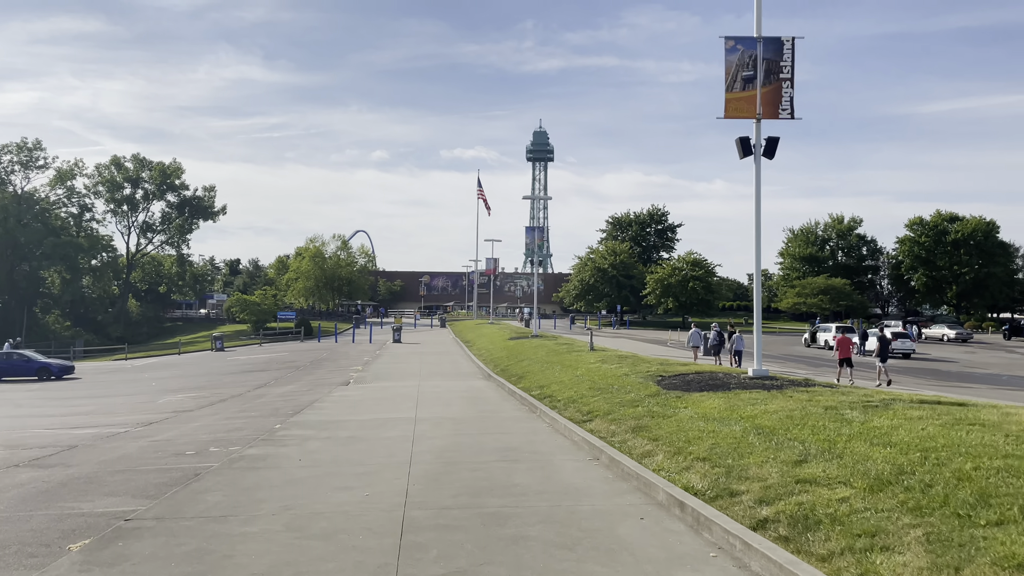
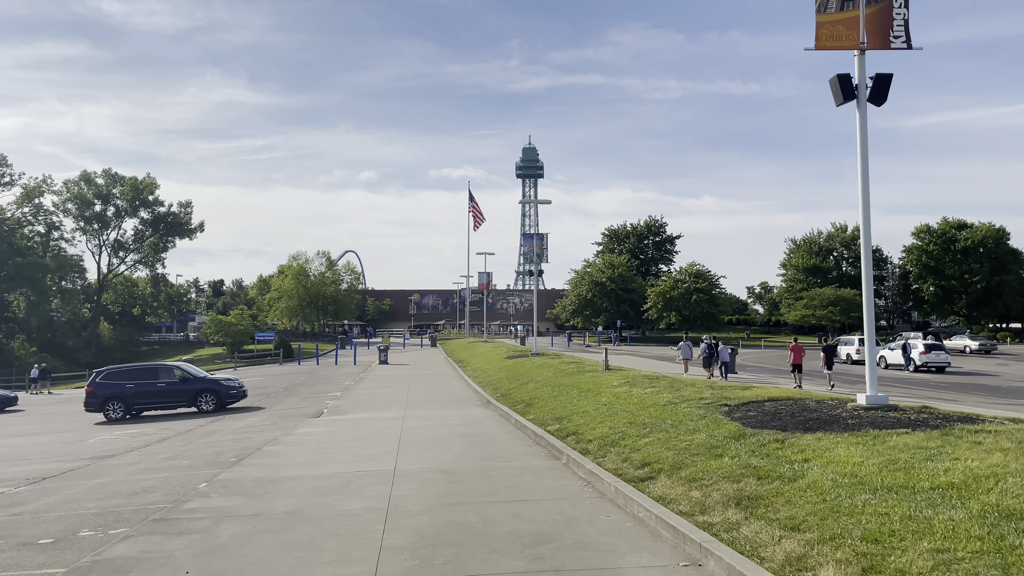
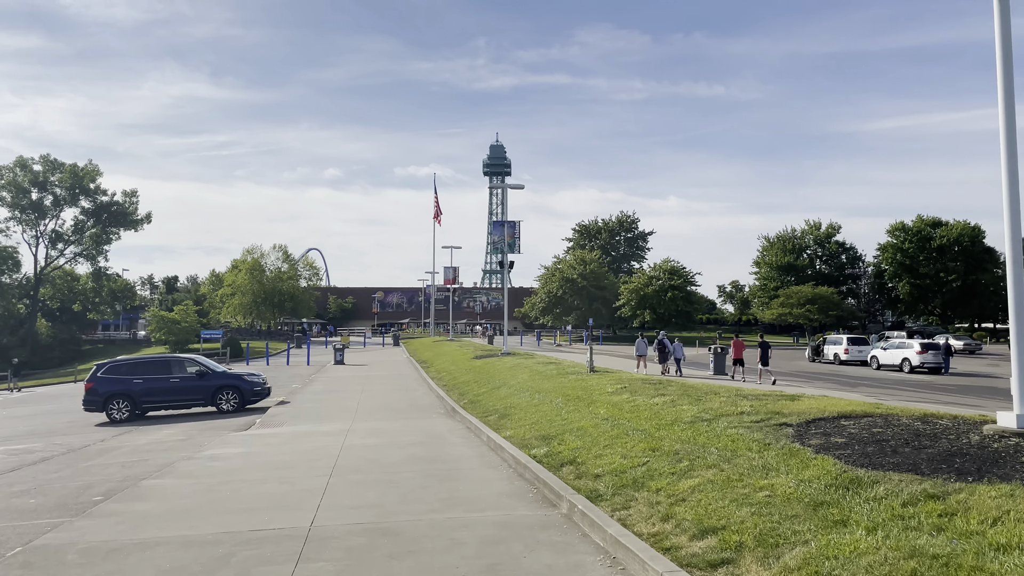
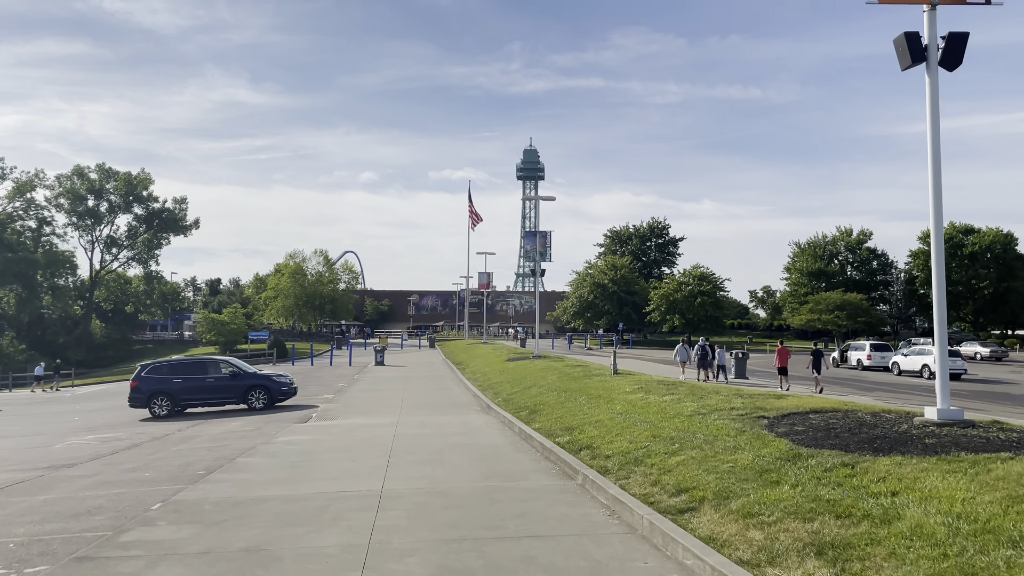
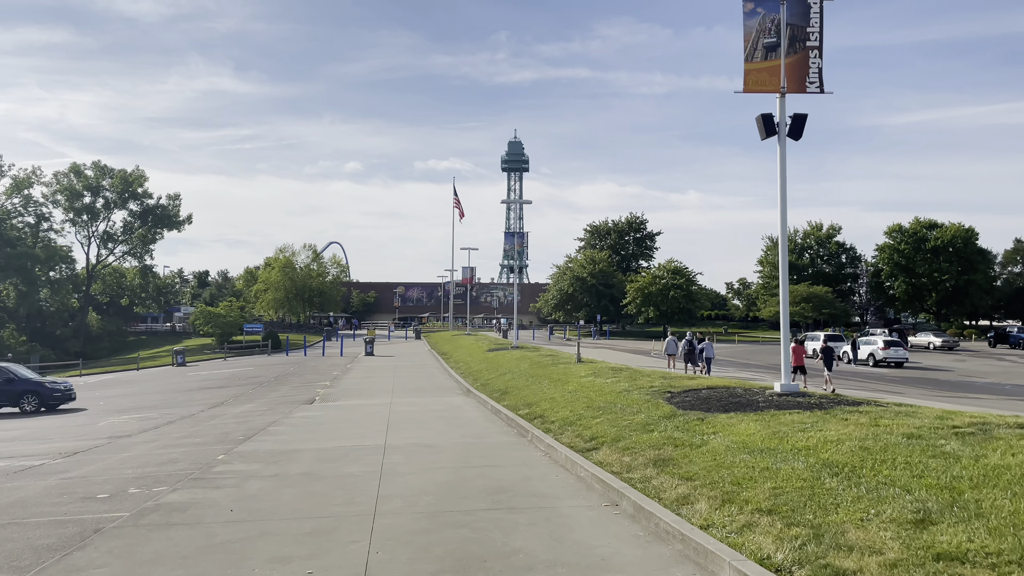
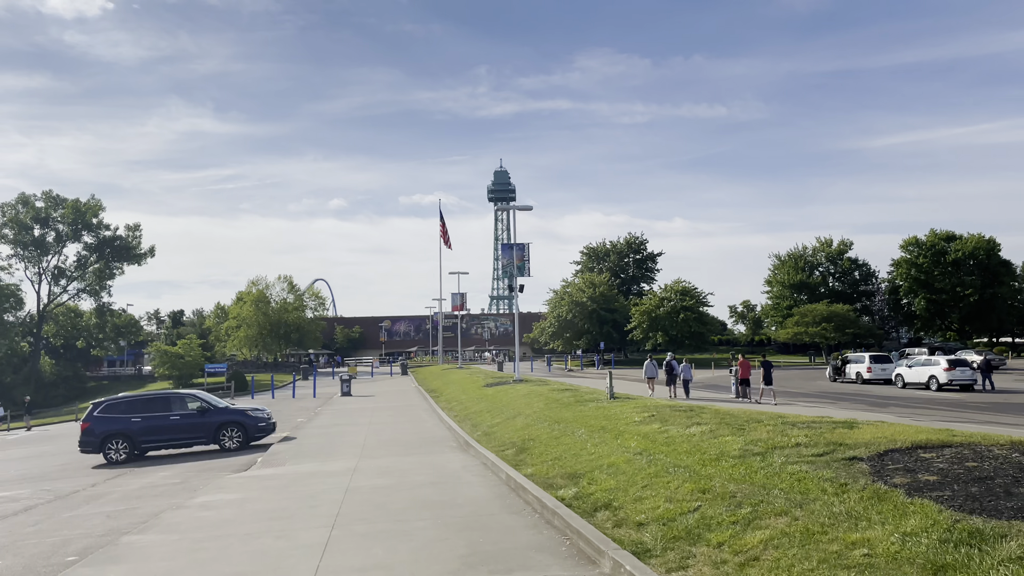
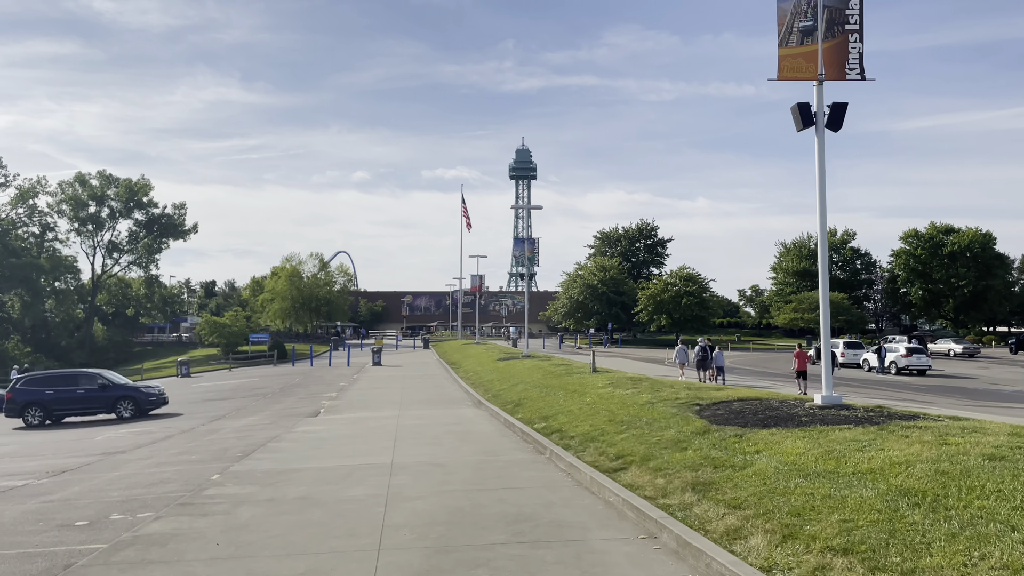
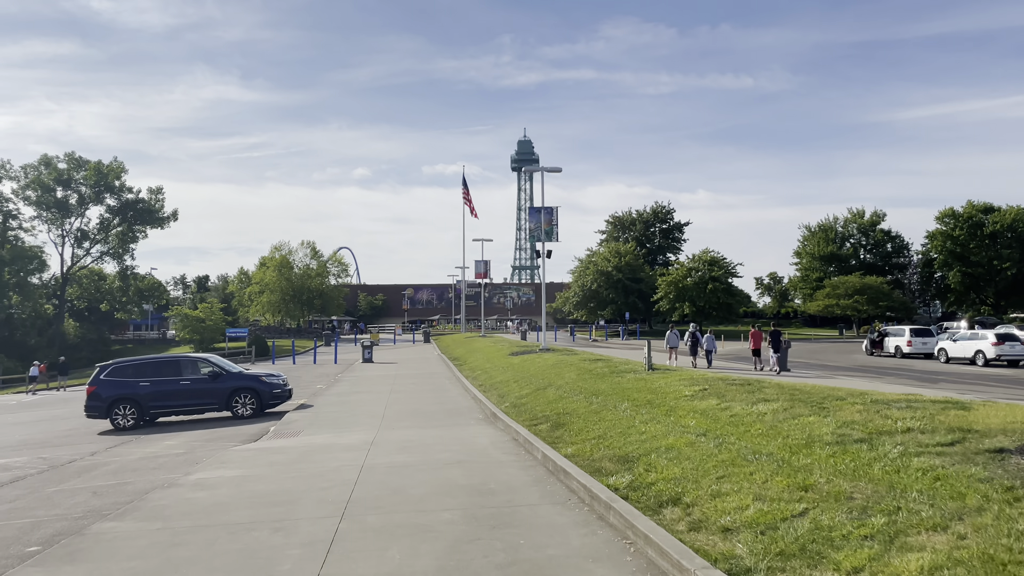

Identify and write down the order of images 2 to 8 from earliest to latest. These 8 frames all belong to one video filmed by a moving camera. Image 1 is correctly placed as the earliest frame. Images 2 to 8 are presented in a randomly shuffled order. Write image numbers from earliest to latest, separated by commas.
5, 7, 2, 4, 3, 6, 8
